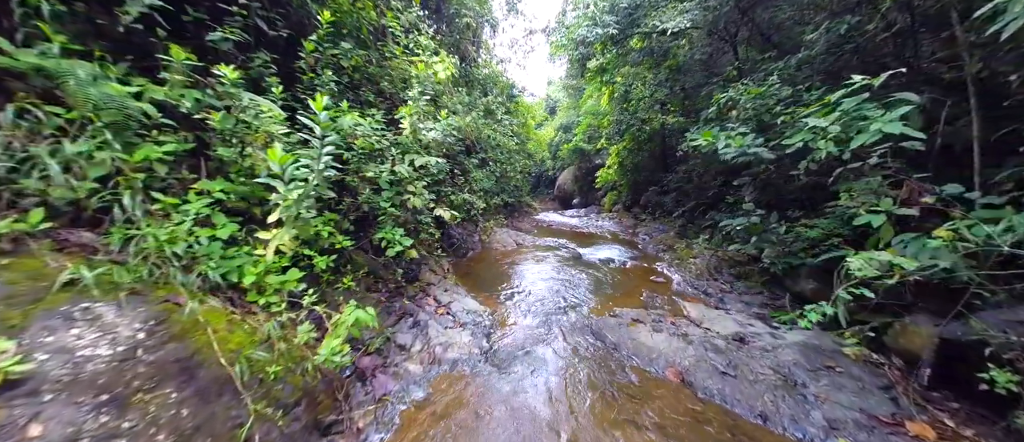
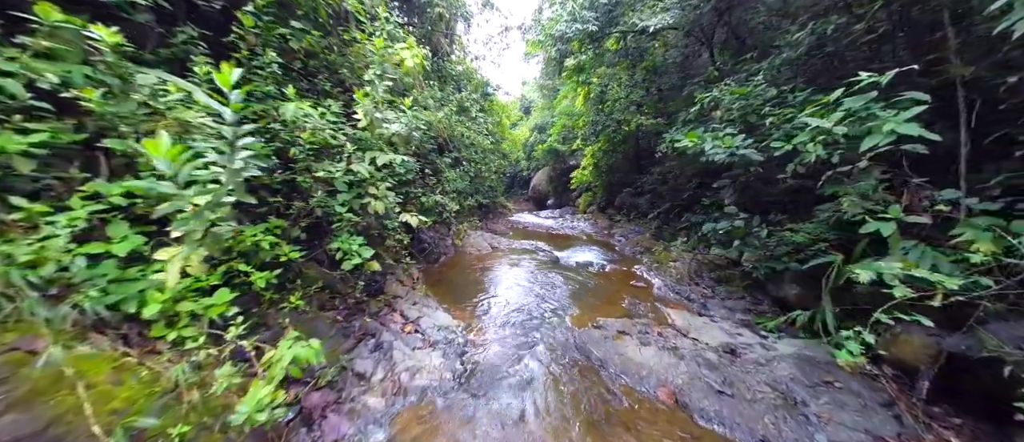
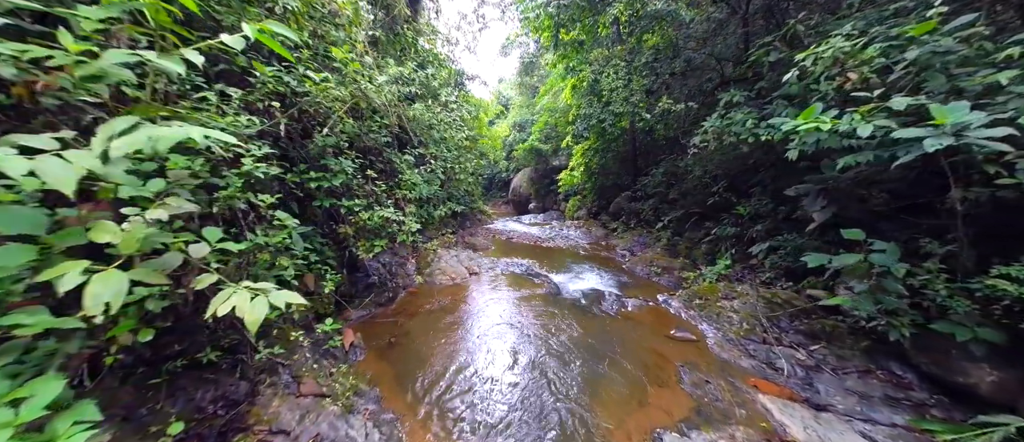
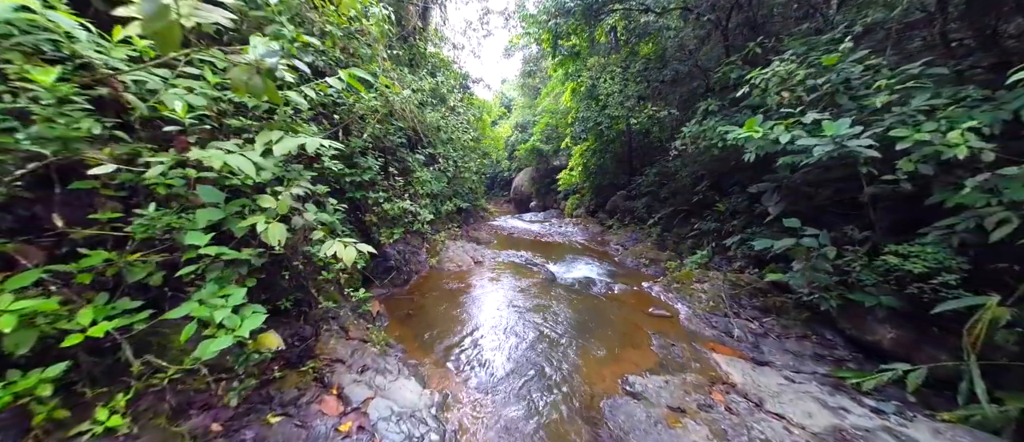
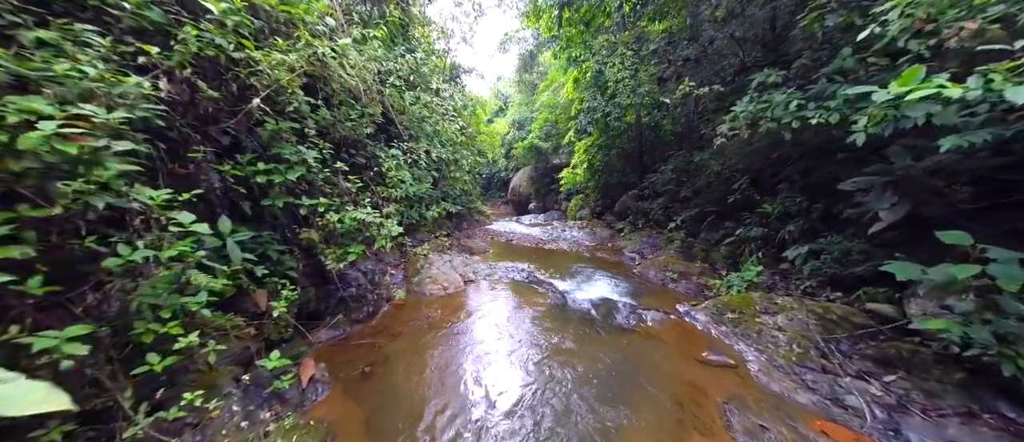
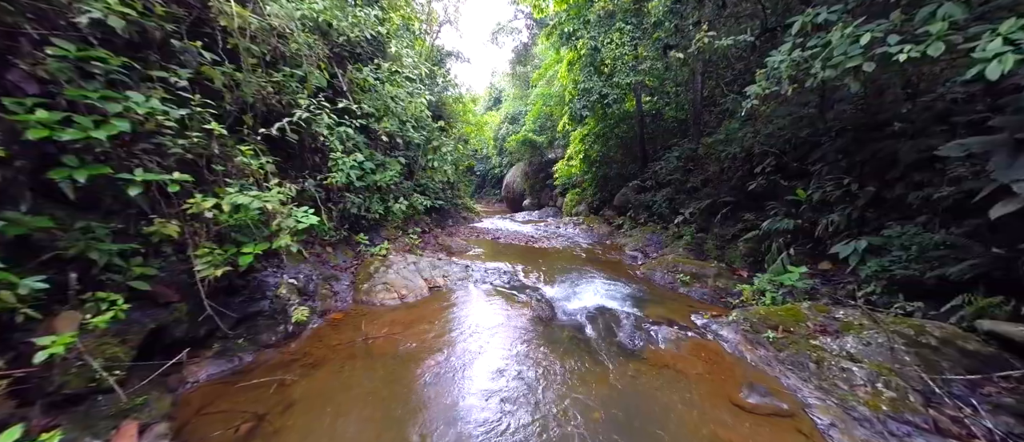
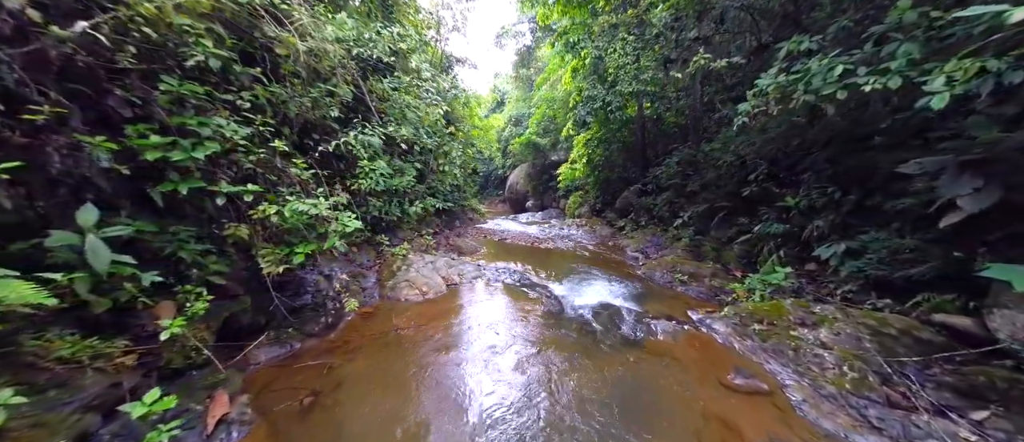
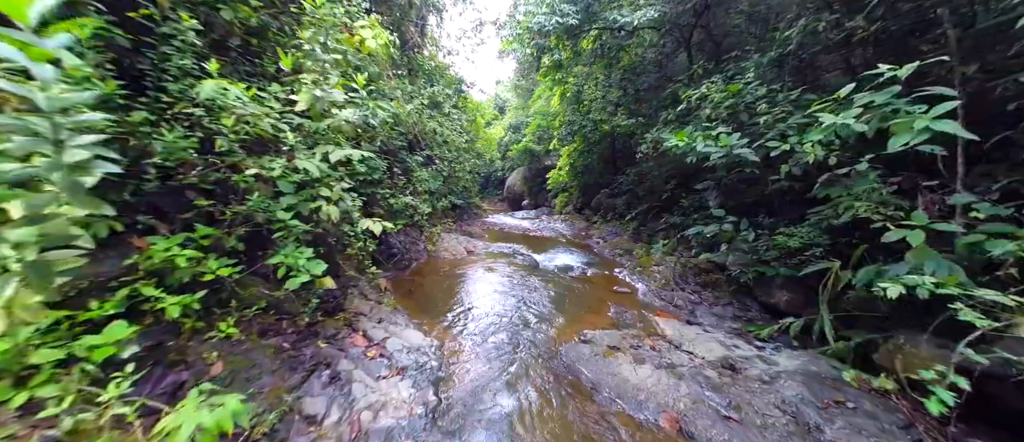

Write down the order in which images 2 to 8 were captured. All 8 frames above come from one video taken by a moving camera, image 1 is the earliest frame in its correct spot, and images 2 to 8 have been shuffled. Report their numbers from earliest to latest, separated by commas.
2, 8, 4, 3, 5, 7, 6
